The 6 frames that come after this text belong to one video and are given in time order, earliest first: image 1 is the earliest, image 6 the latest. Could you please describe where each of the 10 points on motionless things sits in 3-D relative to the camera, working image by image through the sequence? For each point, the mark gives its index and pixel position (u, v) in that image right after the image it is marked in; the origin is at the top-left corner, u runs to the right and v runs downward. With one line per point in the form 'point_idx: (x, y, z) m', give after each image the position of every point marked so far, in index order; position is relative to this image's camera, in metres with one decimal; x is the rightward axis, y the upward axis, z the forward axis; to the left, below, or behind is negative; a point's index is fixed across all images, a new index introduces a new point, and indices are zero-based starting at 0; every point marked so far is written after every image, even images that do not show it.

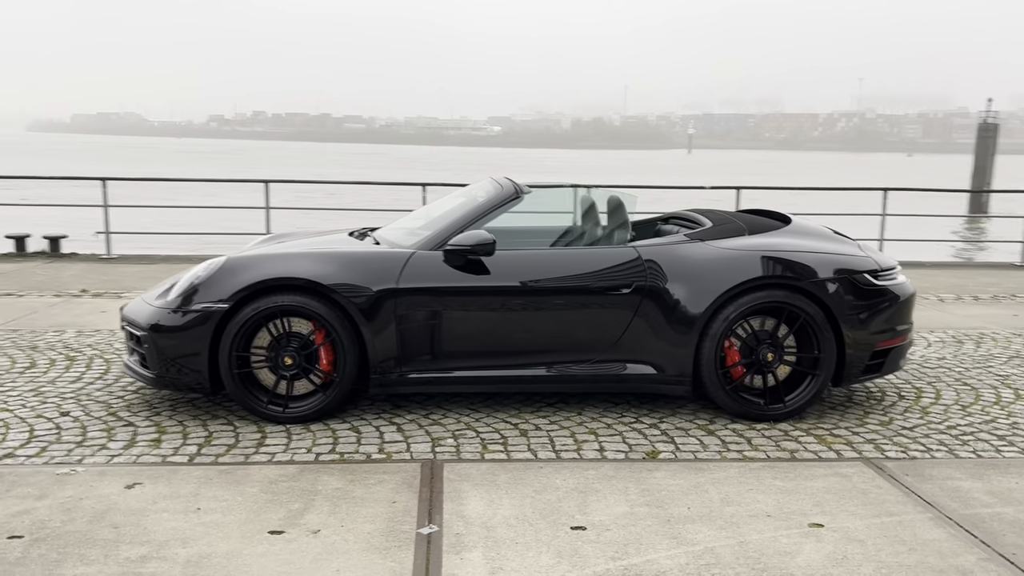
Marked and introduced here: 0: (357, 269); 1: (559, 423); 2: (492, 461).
0: (-0.8, +0.1, +4.4) m
1: (+0.2, -0.7, +4.5) m
2: (-0.1, -0.8, +3.9) m
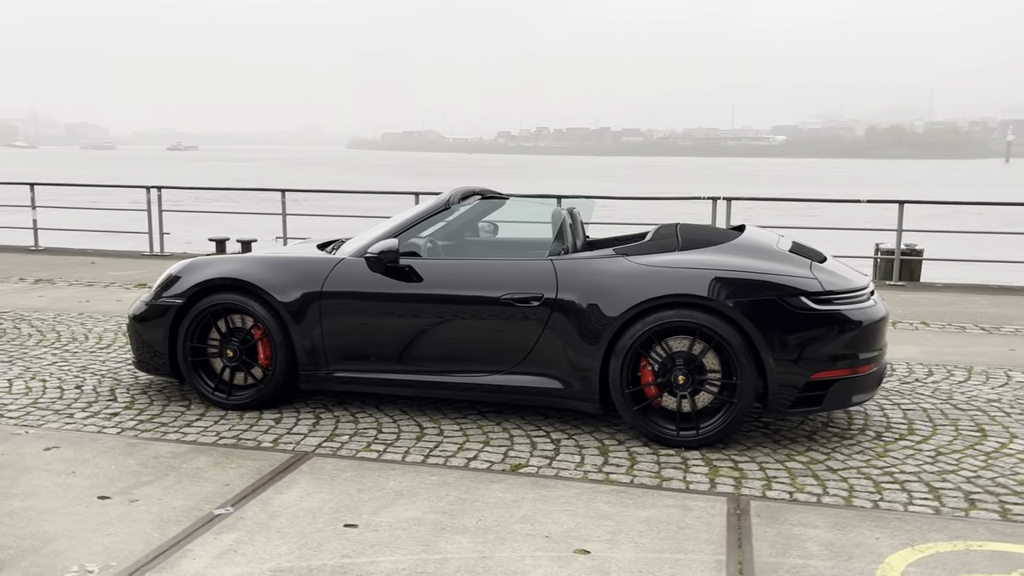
0: (-1.2, +0.1, +4.8) m
1: (-0.3, -0.7, +4.5) m
2: (-0.7, -0.8, +4.1) m
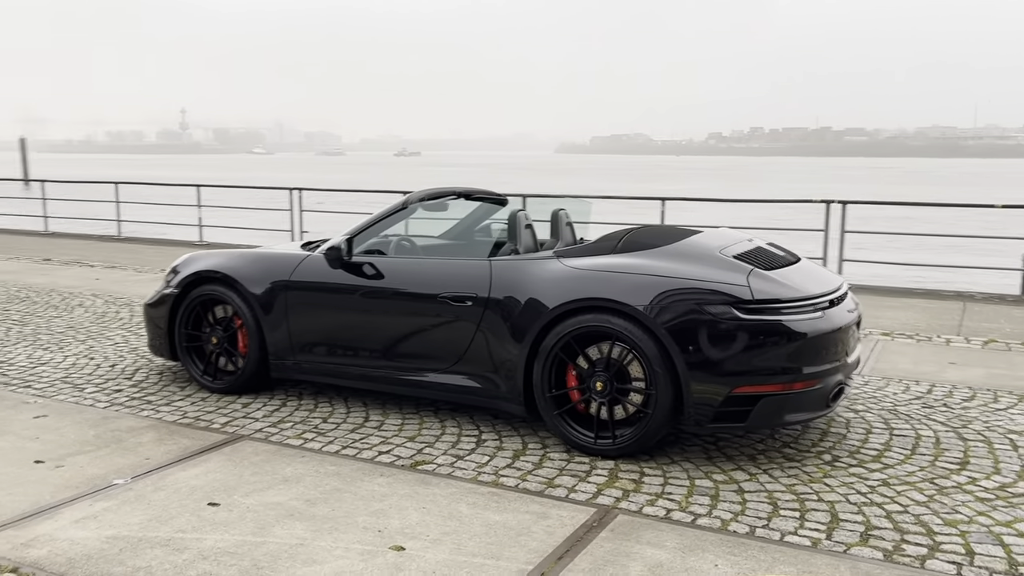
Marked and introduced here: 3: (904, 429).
0: (-1.5, +0.1, +5.1) m
1: (-0.6, -0.7, +4.6) m
2: (-1.2, -0.8, +4.3) m
3: (+2.1, -0.6, +4.7) m
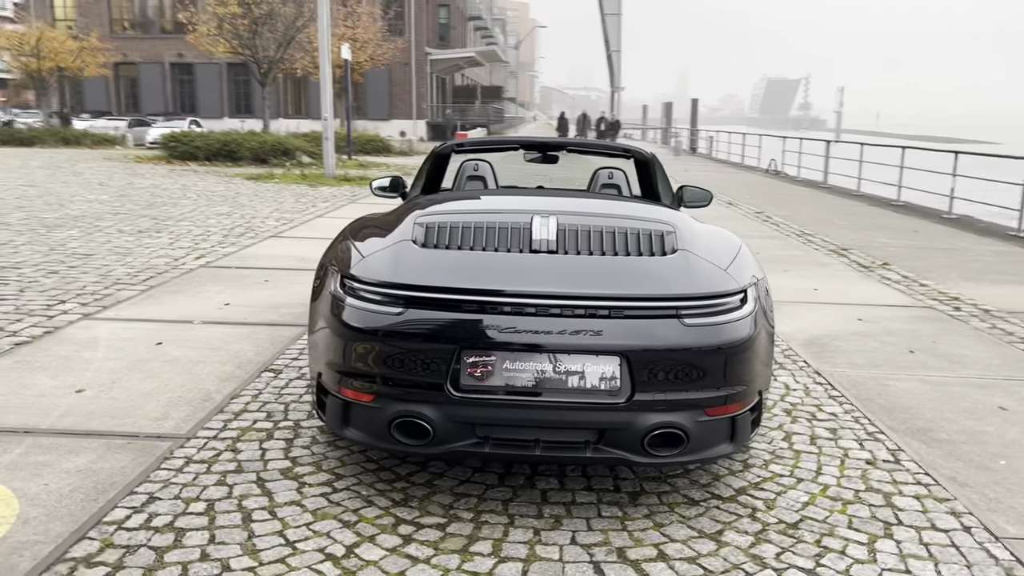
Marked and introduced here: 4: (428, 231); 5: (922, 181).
0: (-1.7, +0.2, +4.7) m
1: (-1.0, -0.7, +4.0) m
2: (-1.6, -0.7, +3.9) m
3: (+1.7, -0.6, +3.4) m
4: (-0.3, +0.2, +2.9) m
5: (+7.4, +2.0, +15.7) m
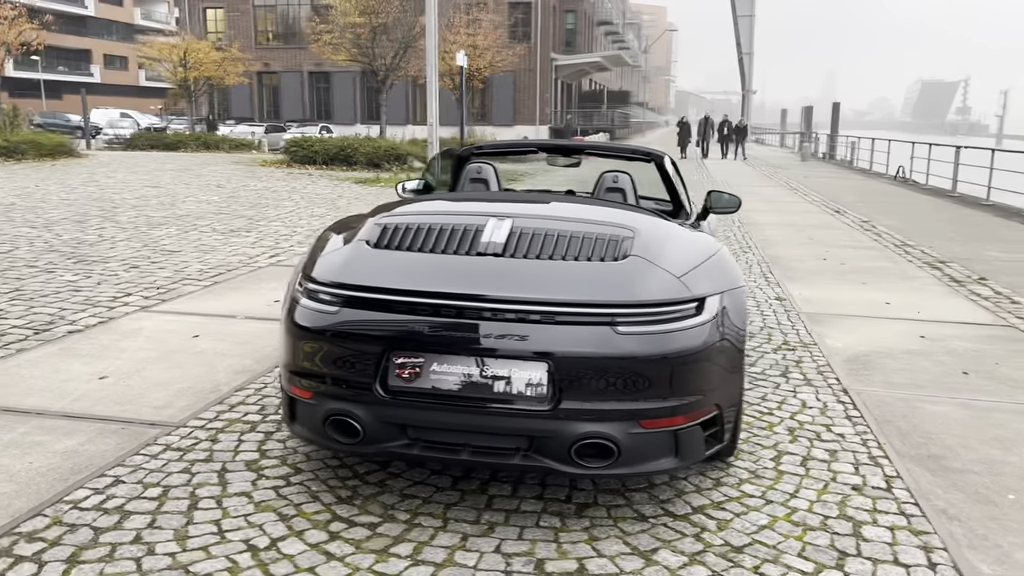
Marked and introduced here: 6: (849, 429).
0: (-1.6, +0.2, +4.9) m
1: (-1.0, -0.7, +4.2) m
2: (-1.6, -0.7, +4.1) m
3: (+1.6, -0.7, +3.1) m
4: (-0.4, +0.2, +2.9) m
5: (+9.1, +1.7, +14.5) m
6: (+1.4, -0.6, +3.6) m
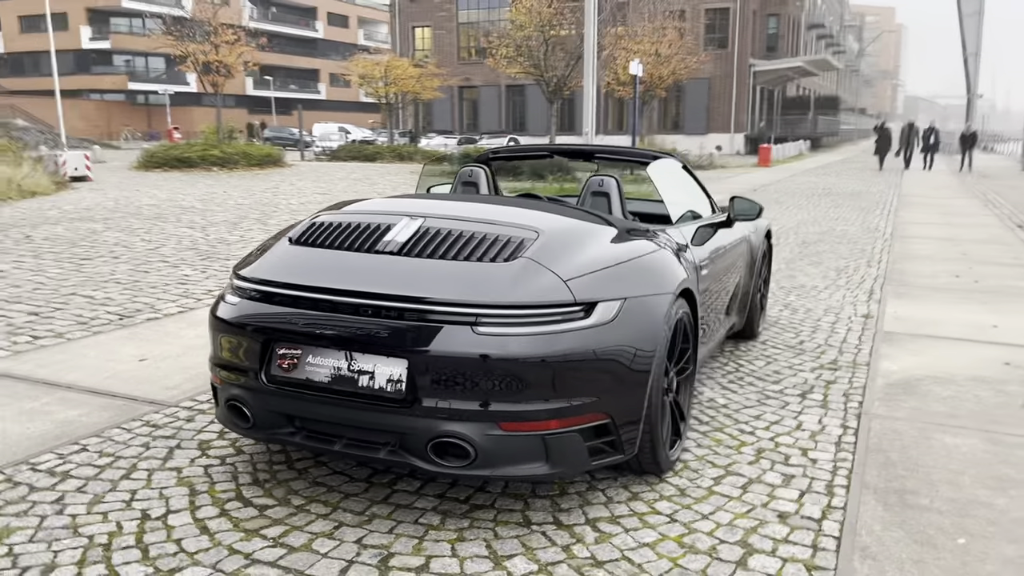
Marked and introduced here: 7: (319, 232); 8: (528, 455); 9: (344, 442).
0: (-1.4, +0.2, +5.2) m
1: (-1.0, -0.7, +4.4) m
2: (-1.6, -0.7, +4.5) m
3: (+1.2, -0.7, +2.8) m
4: (-0.7, +0.2, +3.1) m
5: (+11.2, +1.2, +12.2) m
6: (+1.2, -0.6, +3.3) m
7: (-0.7, +0.2, +3.0) m
8: (+0.1, -0.5, +2.5) m
9: (-0.5, -0.5, +2.6) m
